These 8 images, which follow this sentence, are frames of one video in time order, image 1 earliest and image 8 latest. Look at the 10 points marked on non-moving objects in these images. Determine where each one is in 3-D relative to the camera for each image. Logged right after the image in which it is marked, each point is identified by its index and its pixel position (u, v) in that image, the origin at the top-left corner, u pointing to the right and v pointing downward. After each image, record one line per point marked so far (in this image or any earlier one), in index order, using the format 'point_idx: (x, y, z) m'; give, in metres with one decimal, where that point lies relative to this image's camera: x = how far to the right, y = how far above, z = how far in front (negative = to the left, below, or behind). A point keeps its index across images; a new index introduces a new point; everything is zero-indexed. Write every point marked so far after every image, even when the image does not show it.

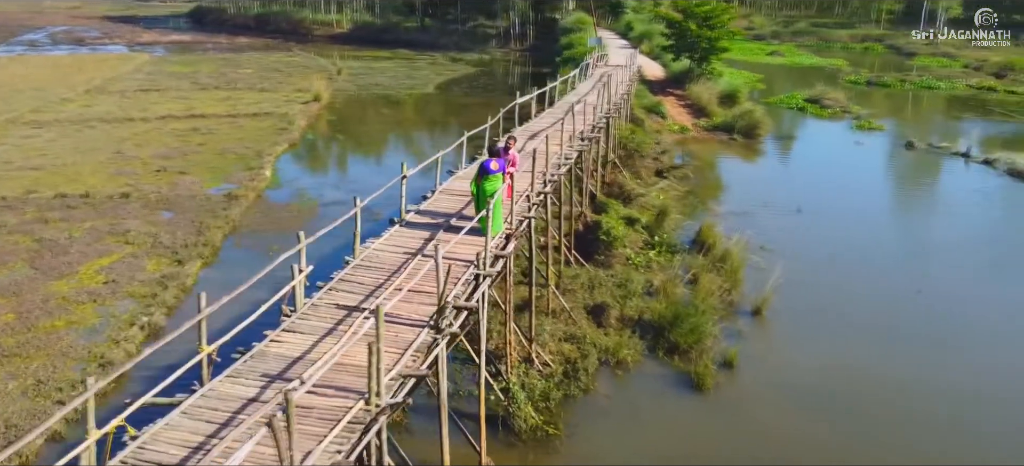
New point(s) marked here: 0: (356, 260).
0: (-1.6, -0.3, +8.1) m
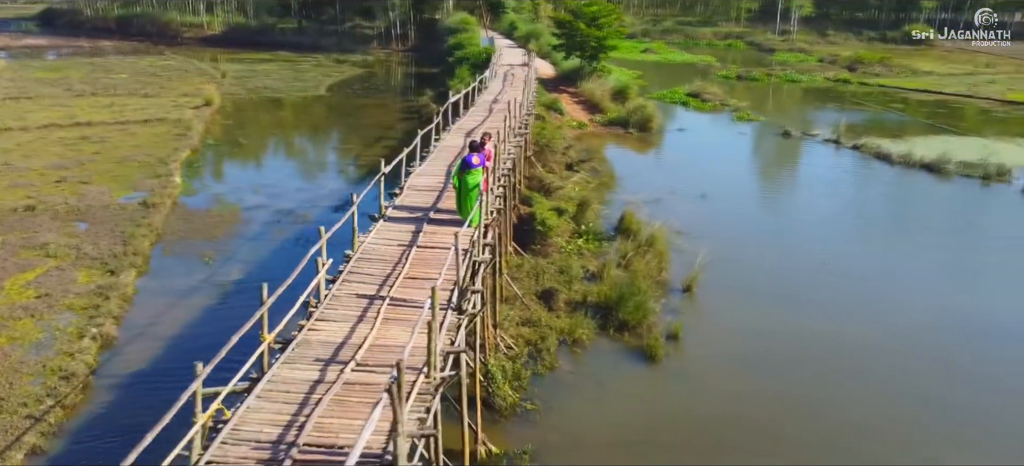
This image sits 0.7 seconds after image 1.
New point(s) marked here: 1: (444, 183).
0: (-1.6, -0.2, +8.5) m
1: (-1.0, +0.7, +11.6) m
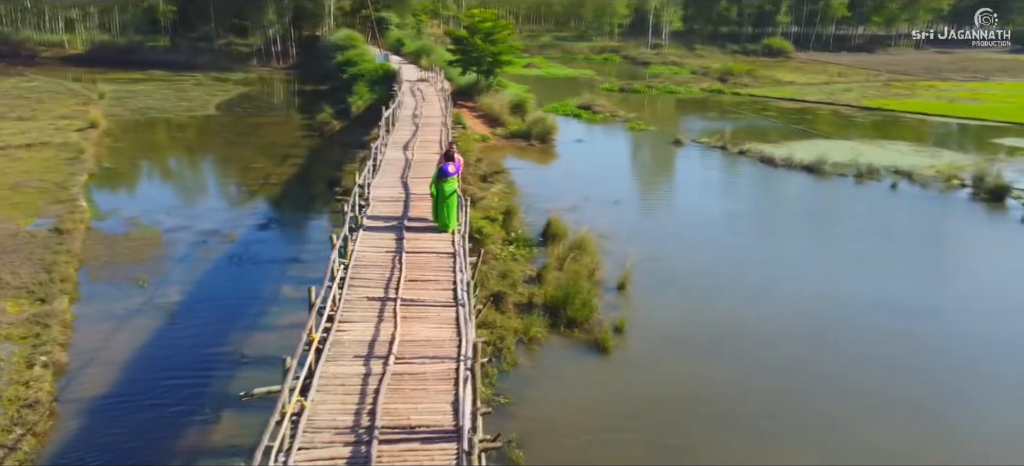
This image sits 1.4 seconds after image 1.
0: (-1.8, -0.3, +8.9) m
1: (-1.6, +0.6, +12.1) m
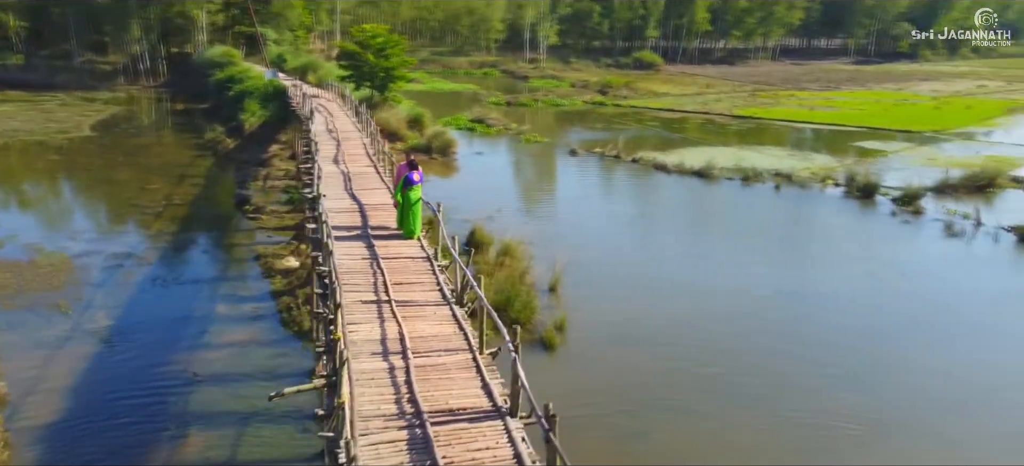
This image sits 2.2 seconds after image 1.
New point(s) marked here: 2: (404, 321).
0: (-2.0, -0.4, +9.2) m
1: (-2.4, +0.4, +12.3) m
2: (-1.1, -0.8, +7.7) m
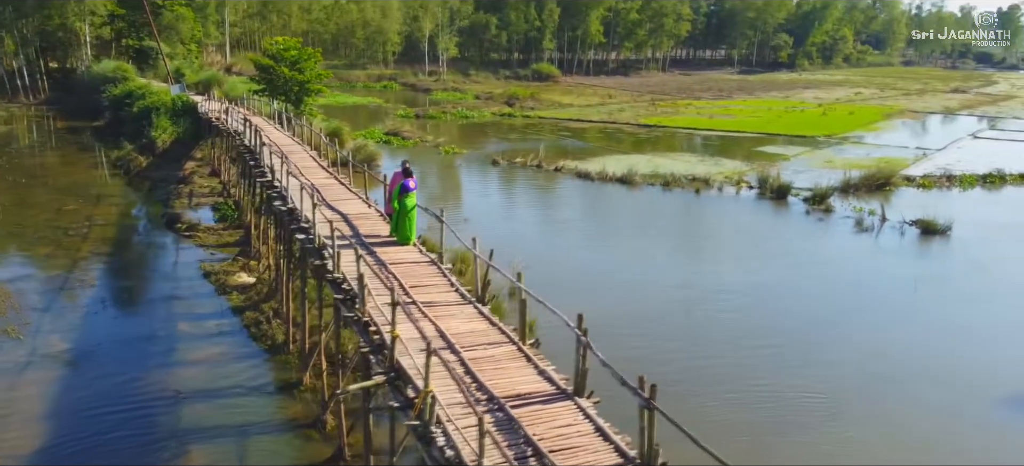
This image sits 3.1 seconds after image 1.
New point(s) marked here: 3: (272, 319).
0: (-1.9, -0.5, +9.3) m
1: (-2.7, +0.3, +12.5) m
2: (-0.8, -0.9, +8.0) m
3: (-4.3, -1.5, +14.7) m
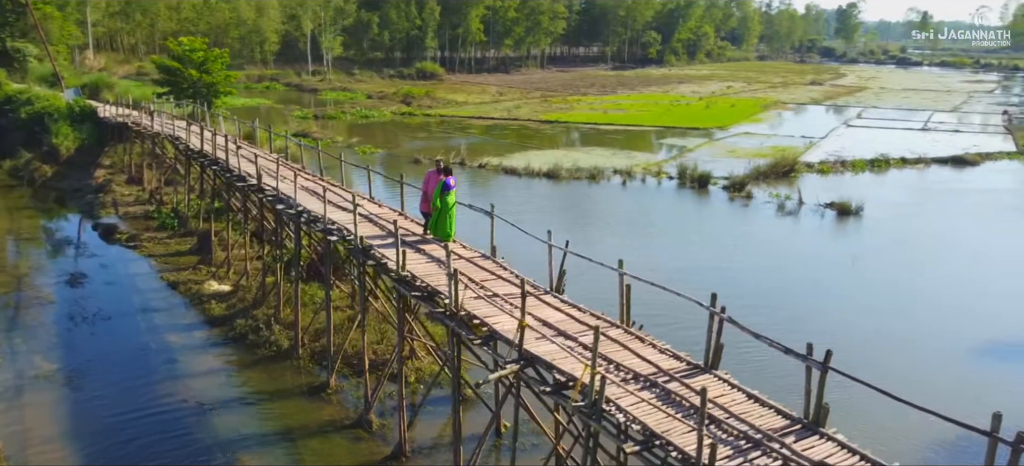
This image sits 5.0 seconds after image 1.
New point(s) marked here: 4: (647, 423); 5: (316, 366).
0: (-1.2, -0.5, +9.5) m
1: (-2.4, +0.3, +12.4) m
2: (+0.2, -0.8, +8.3) m
3: (-4.3, -1.6, +14.4) m
4: (+1.0, -1.4, +5.9) m
5: (-3.2, -2.2, +13.2) m
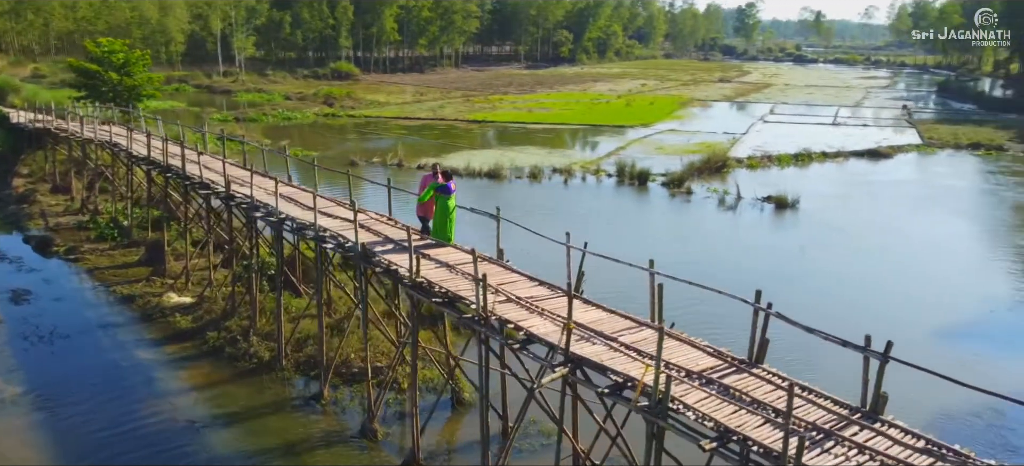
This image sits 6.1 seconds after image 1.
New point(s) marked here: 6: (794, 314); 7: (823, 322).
0: (-1.0, -0.5, +9.4) m
1: (-2.6, +0.2, +12.2) m
2: (+0.4, -0.8, +8.4) m
3: (-4.6, -1.8, +14.0) m
4: (+1.5, -1.4, +6.1) m
5: (-3.3, -2.3, +12.9) m
6: (+6.7, -1.9, +19.9) m
7: (+7.2, -2.1, +19.4) m
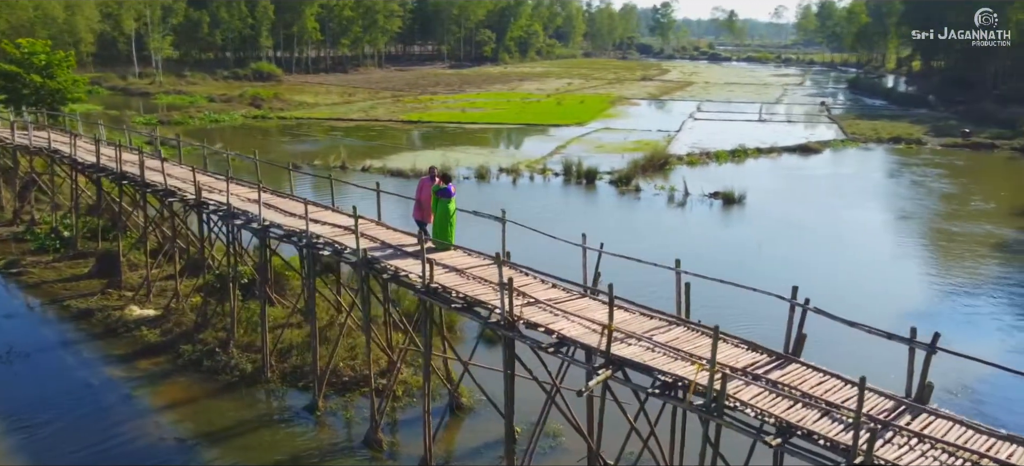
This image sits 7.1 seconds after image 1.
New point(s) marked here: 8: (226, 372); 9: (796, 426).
0: (-0.9, -0.6, +9.2) m
1: (-2.7, +0.1, +11.9) m
2: (+0.7, -0.8, +8.4) m
3: (-4.8, -1.9, +13.5) m
4: (+2.0, -1.4, +6.2) m
5: (-3.4, -2.4, +12.6) m
6: (+5.9, -1.8, +20.5) m
7: (+6.5, -1.9, +20.0) m
8: (-4.6, -2.2, +12.9) m
9: (+2.1, -1.4, +6.0) m
